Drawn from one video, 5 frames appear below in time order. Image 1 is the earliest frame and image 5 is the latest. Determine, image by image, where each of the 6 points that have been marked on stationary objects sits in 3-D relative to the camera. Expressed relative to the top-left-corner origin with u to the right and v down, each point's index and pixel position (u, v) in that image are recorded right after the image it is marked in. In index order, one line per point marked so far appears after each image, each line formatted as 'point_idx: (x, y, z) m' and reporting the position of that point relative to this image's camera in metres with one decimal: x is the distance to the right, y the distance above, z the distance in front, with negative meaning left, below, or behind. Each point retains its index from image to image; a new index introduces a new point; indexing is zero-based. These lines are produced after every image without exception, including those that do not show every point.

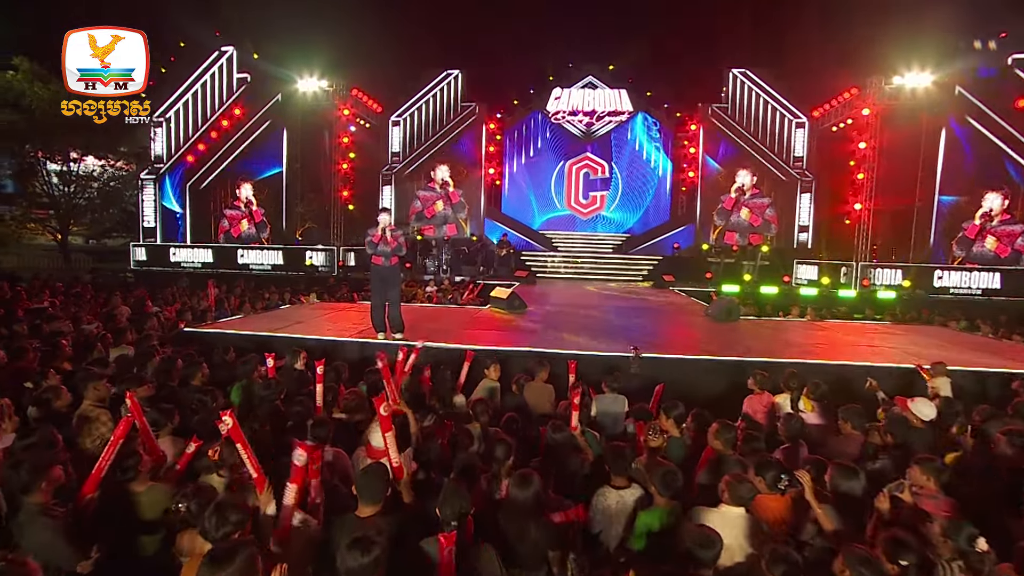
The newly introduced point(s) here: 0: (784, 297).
0: (+8.8, -0.3, +15.7) m
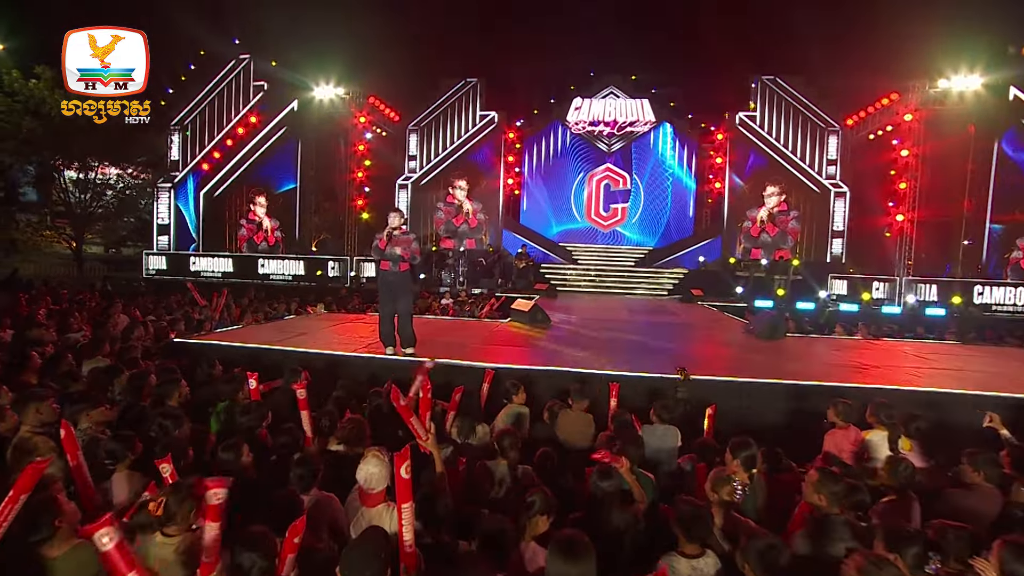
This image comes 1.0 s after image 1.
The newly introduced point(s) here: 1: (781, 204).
0: (+9.4, -0.8, +14.6) m
1: (+11.1, +3.8, +19.9) m
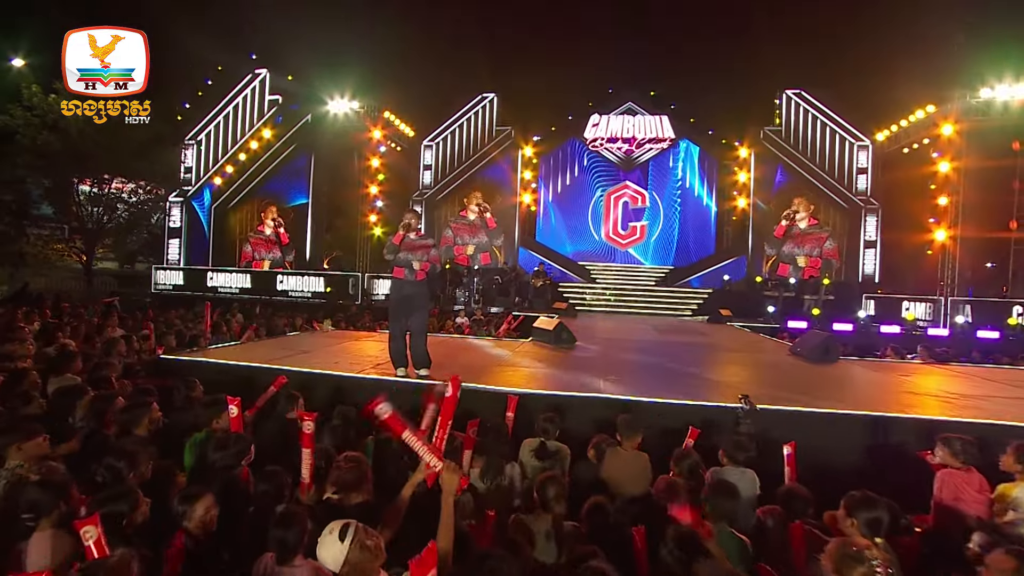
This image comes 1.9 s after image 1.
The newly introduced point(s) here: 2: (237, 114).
0: (+9.9, -1.3, +13.6) m
1: (+11.7, +3.0, +19.1) m
2: (-10.7, +6.8, +18.9) m
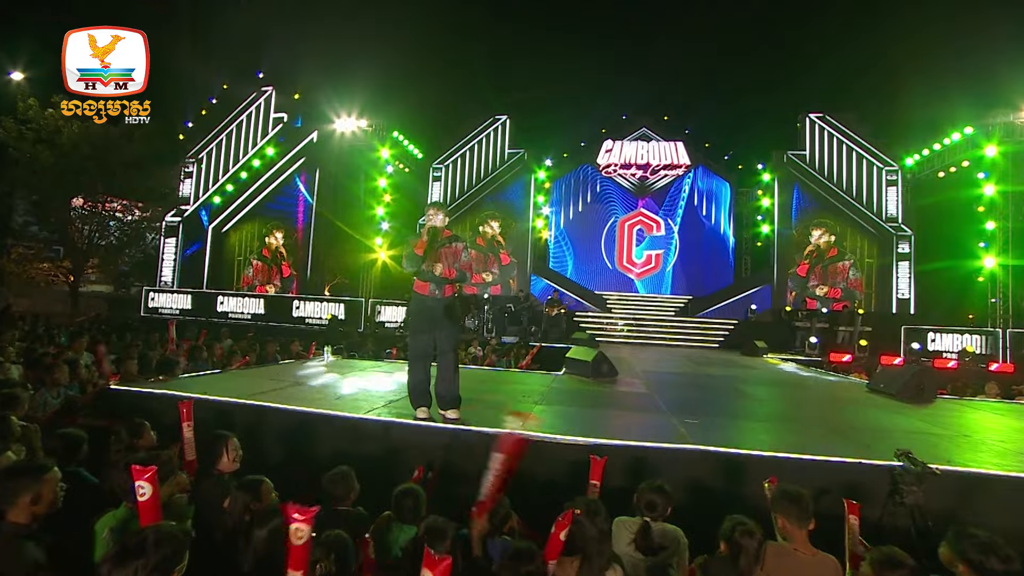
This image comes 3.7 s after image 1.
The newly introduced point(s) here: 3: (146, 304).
0: (+10.4, -2.1, +12.2) m
1: (+12.3, +1.9, +18.0) m
2: (-10.1, +5.9, +18.1) m
3: (-11.7, -0.5, +15.4) m
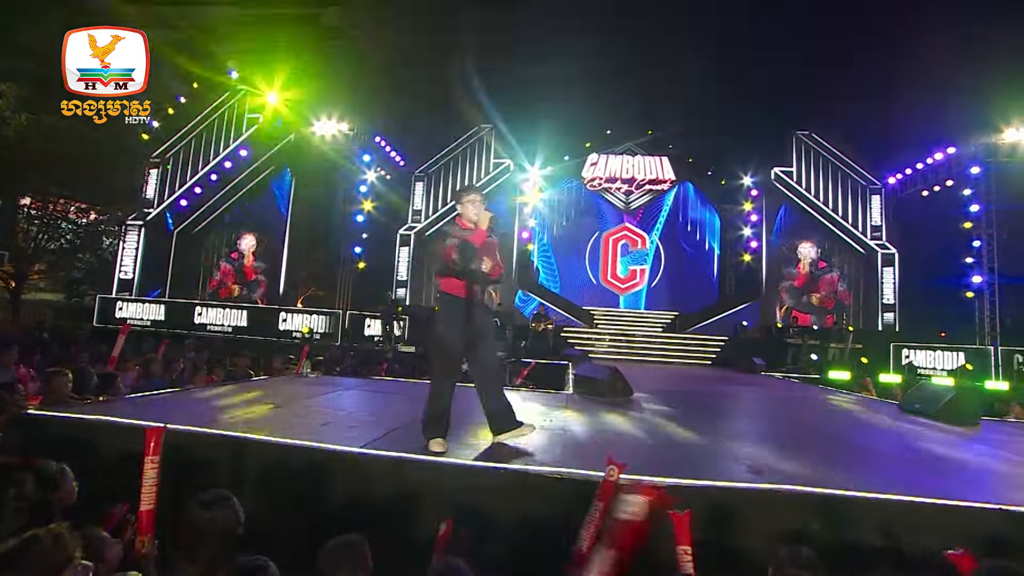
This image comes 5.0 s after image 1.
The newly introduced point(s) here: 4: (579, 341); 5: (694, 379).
0: (+10.2, -2.5, +11.9) m
1: (+11.8, +1.3, +17.9) m
2: (-10.5, +5.5, +17.0) m
3: (-12.0, -0.8, +14.0) m
4: (+2.5, -1.9, +18.1) m
5: (+4.2, -2.1, +11.0) m
